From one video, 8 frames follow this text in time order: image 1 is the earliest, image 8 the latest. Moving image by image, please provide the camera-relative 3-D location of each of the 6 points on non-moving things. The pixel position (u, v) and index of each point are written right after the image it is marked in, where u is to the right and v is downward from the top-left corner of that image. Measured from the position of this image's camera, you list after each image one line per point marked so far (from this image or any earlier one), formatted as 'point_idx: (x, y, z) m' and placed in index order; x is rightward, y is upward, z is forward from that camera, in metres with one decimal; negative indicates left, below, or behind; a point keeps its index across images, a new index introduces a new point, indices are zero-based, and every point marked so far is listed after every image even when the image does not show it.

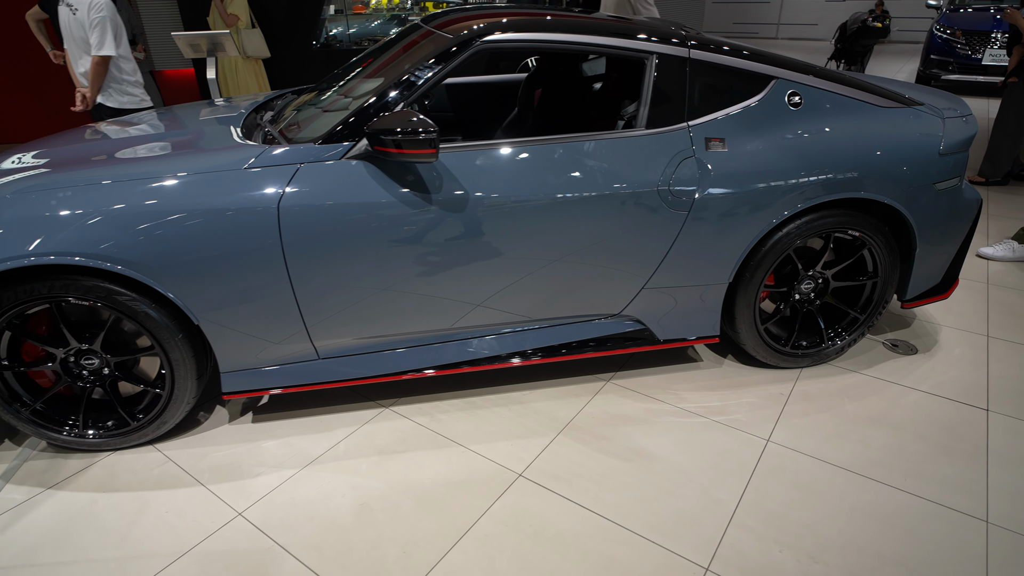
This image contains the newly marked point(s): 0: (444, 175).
0: (-0.2, +0.4, +1.8) m
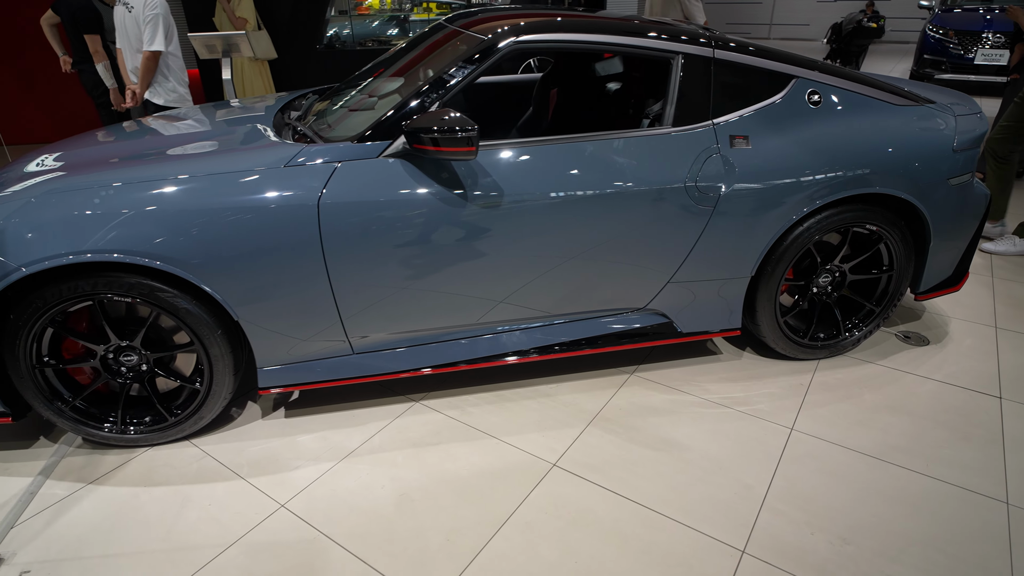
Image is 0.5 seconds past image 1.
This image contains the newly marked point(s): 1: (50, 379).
0: (-0.1, +0.4, +1.9) m
1: (-1.5, -0.3, +1.9) m
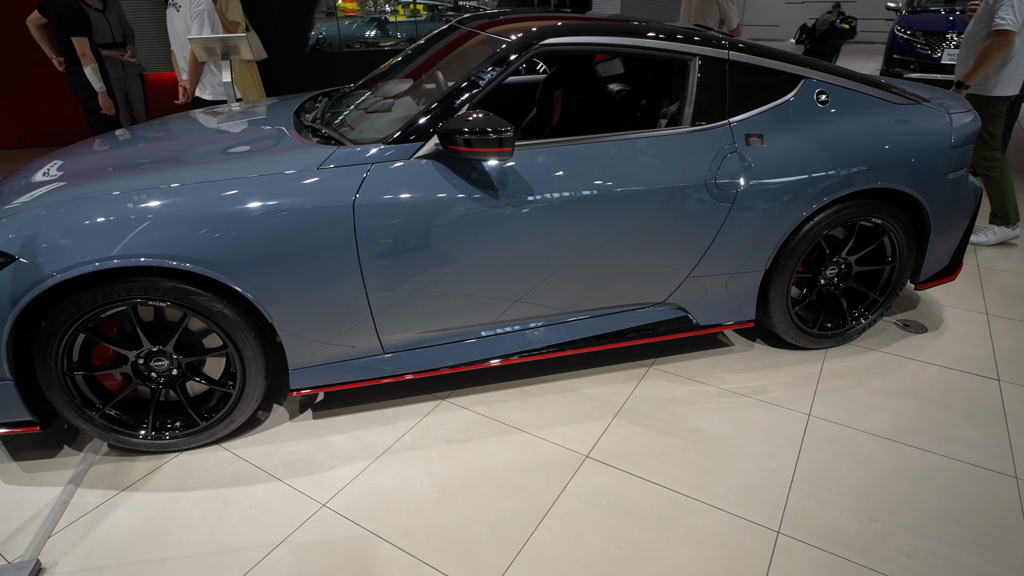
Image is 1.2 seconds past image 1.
0: (0.0, +0.4, +1.9) m
1: (-1.4, -0.3, +1.8) m
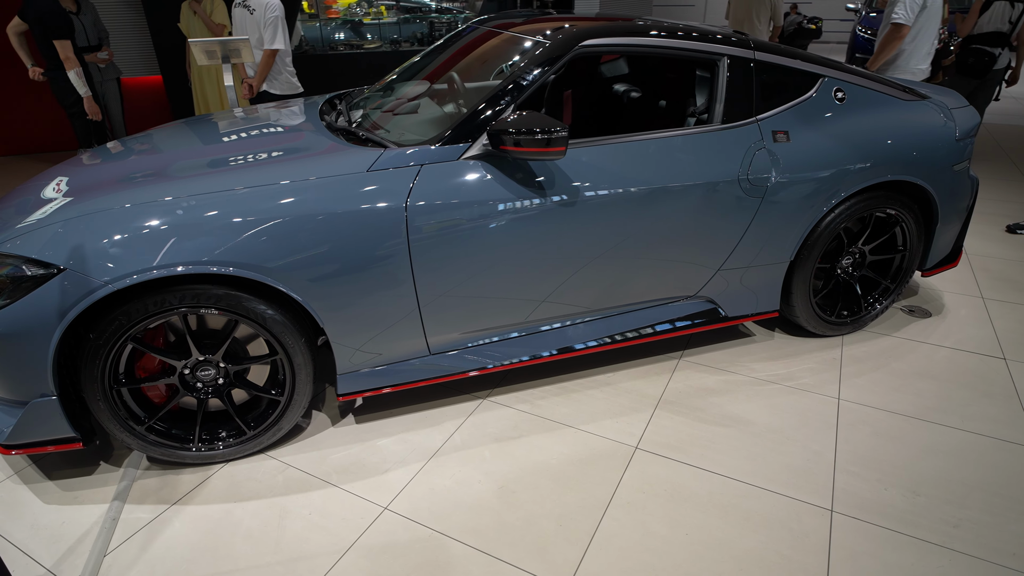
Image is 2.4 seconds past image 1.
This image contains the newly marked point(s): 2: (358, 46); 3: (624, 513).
0: (+0.2, +0.4, +2.0) m
1: (-1.2, -0.3, +1.8) m
2: (-1.6, +2.4, +5.8) m
3: (+0.3, -0.7, +1.7) m
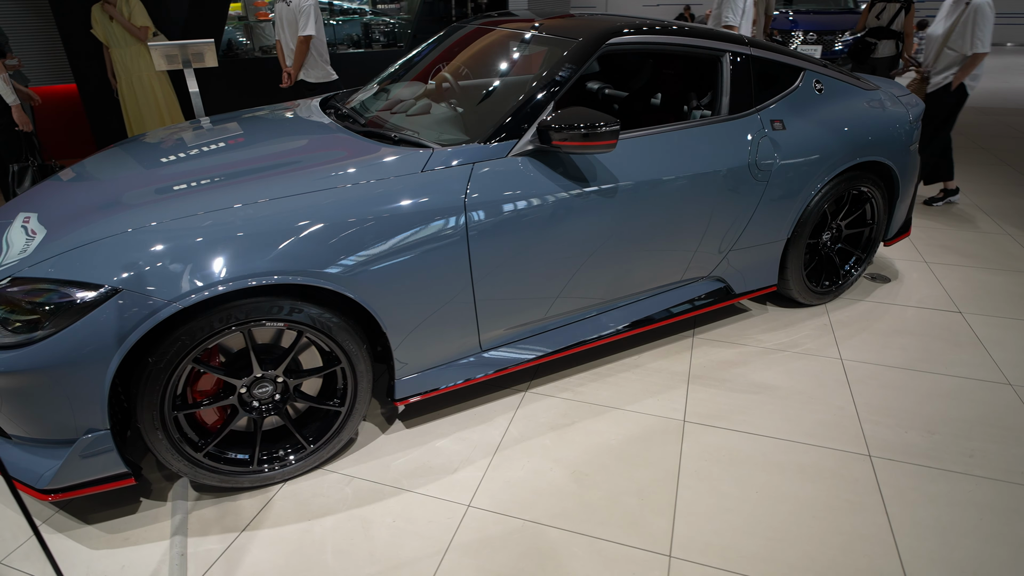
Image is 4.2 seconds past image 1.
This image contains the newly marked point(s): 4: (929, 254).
0: (+0.3, +0.4, +2.0) m
1: (-1.0, -0.4, +1.7) m
2: (-2.1, +2.3, +5.5) m
3: (+0.6, -0.6, +1.9) m
4: (+2.4, +0.2, +3.4) m
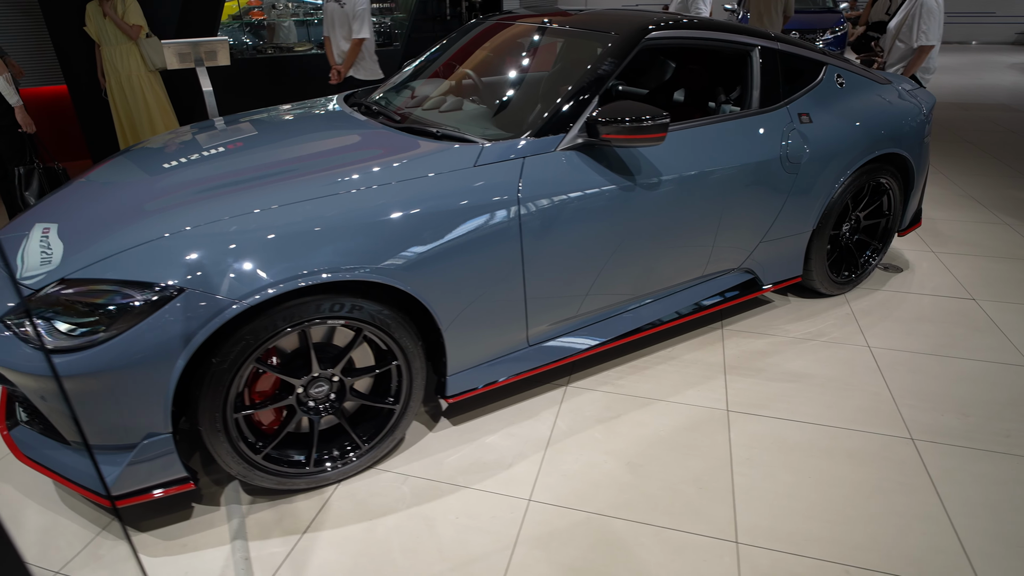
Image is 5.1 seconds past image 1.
0: (+0.4, +0.5, +2.1) m
1: (-0.8, -0.4, +1.6) m
2: (-2.1, +2.2, +5.5) m
3: (+0.8, -0.6, +1.9) m
4: (+2.5, +0.3, +3.5) m
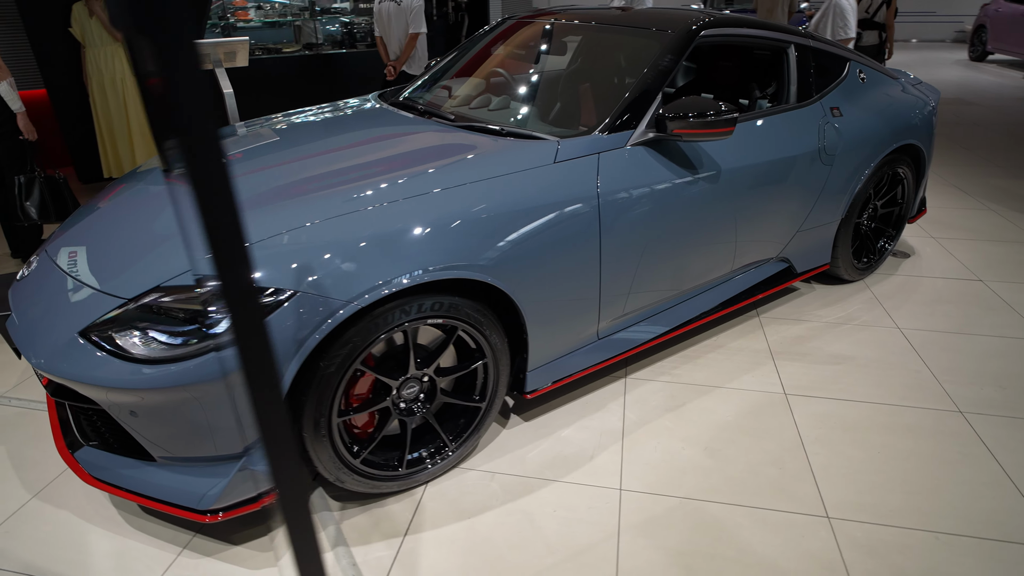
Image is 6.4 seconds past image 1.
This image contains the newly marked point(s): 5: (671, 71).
0: (+0.7, +0.5, +2.1) m
1: (-0.5, -0.4, +1.6) m
2: (-2.2, +2.2, +5.3) m
3: (+1.0, -0.5, +2.0) m
4: (+2.7, +0.4, +3.7) m
5: (+0.6, +0.8, +2.1) m
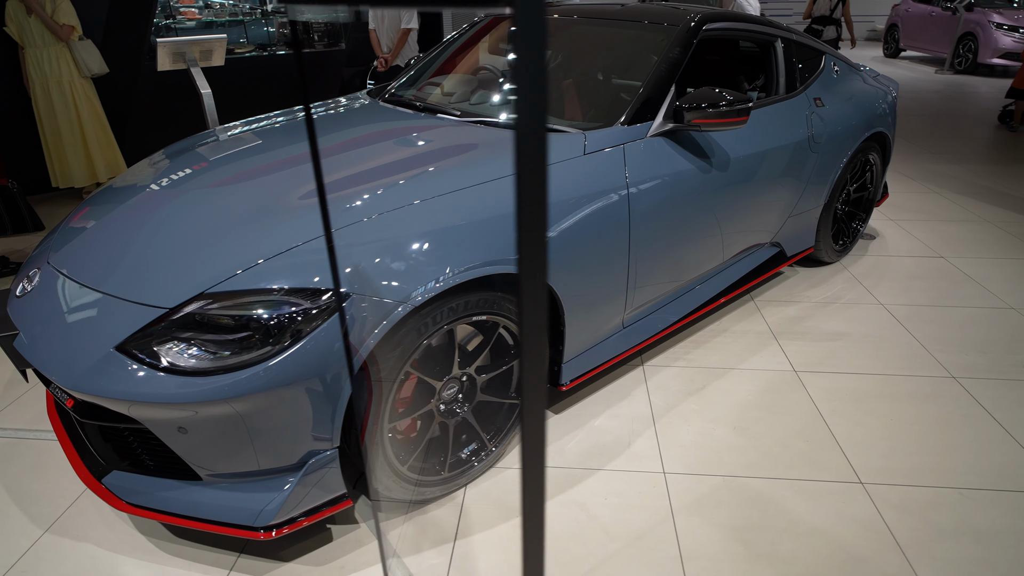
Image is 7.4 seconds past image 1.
0: (+0.7, +0.5, +2.2) m
1: (-0.3, -0.4, +1.6) m
2: (-2.5, +2.1, +5.1) m
3: (+1.2, -0.5, +2.1) m
4: (+2.6, +0.5, +3.9) m
5: (+0.6, +0.9, +2.2) m
